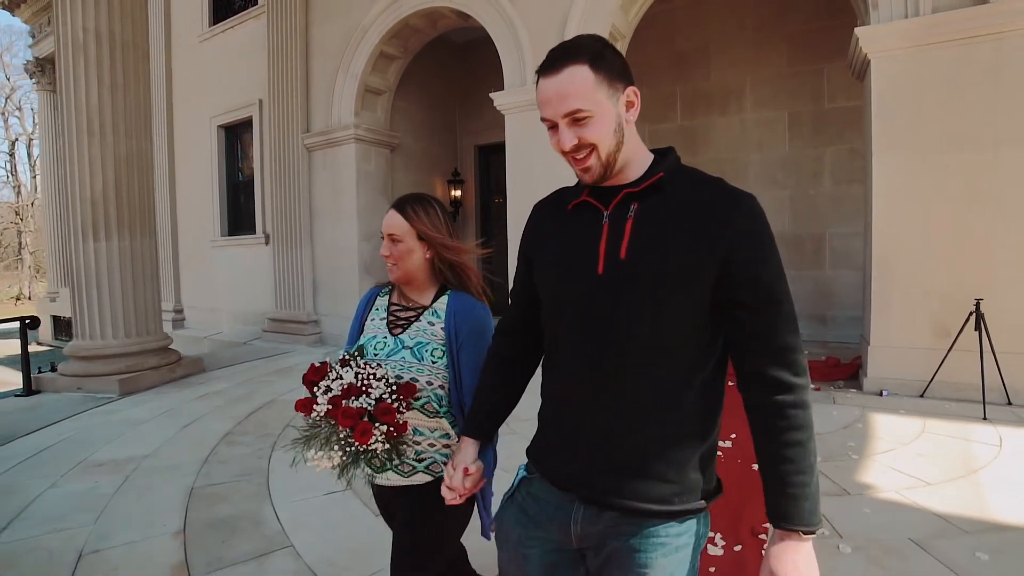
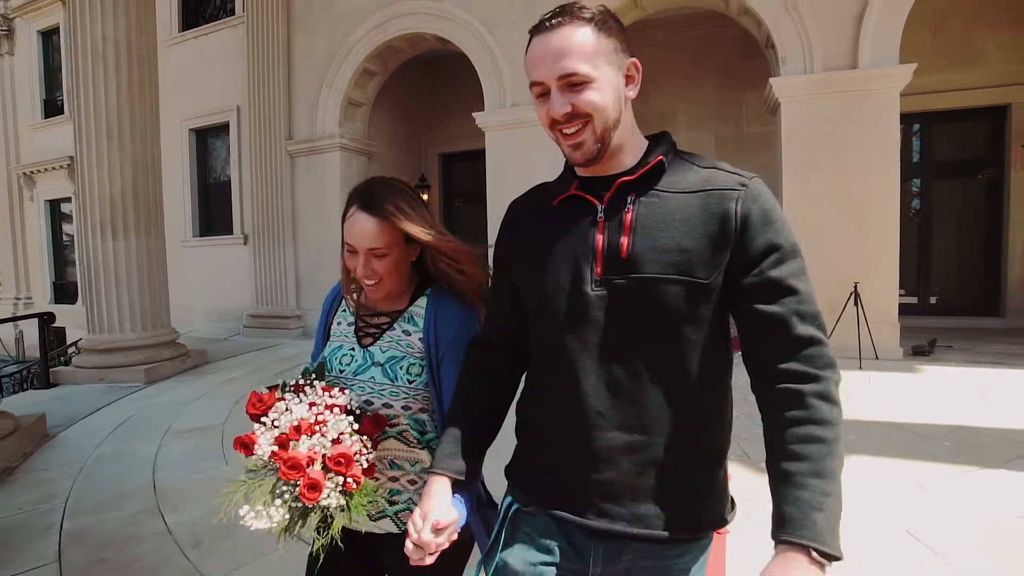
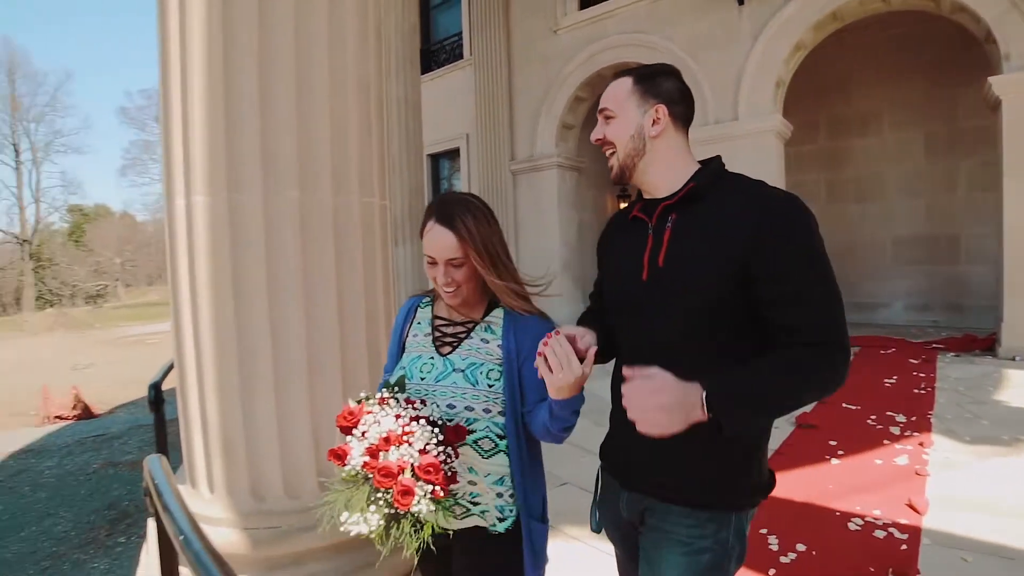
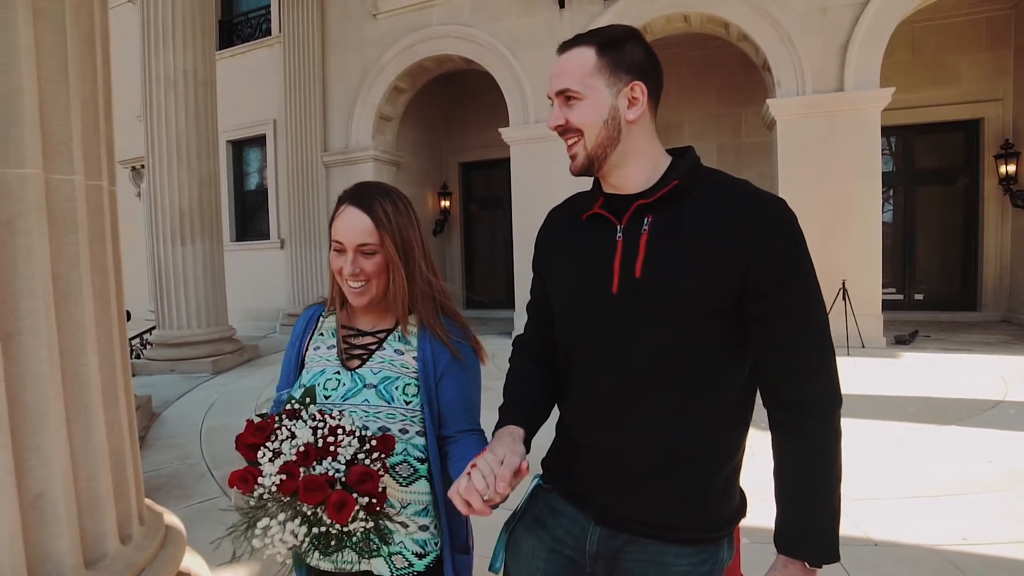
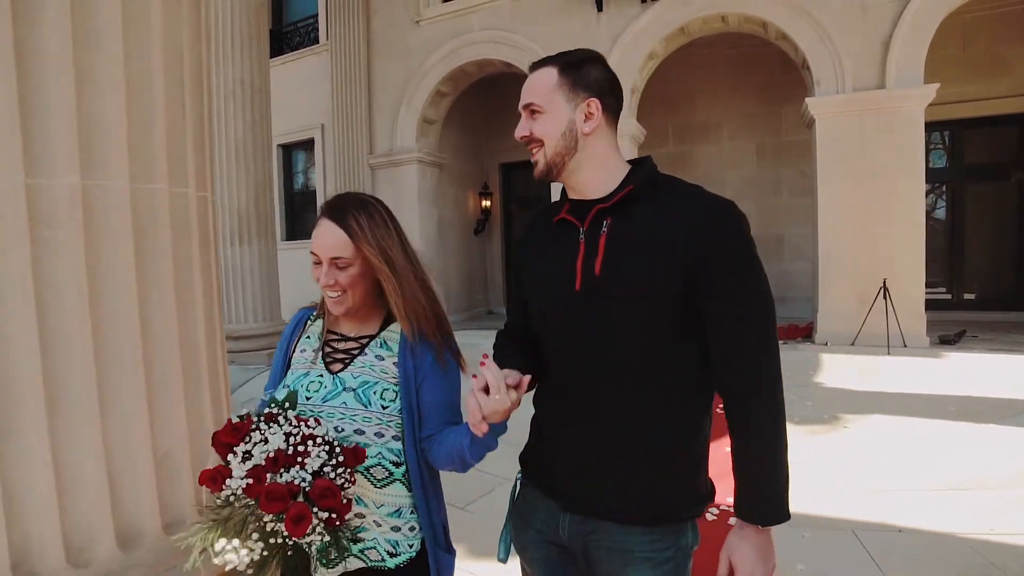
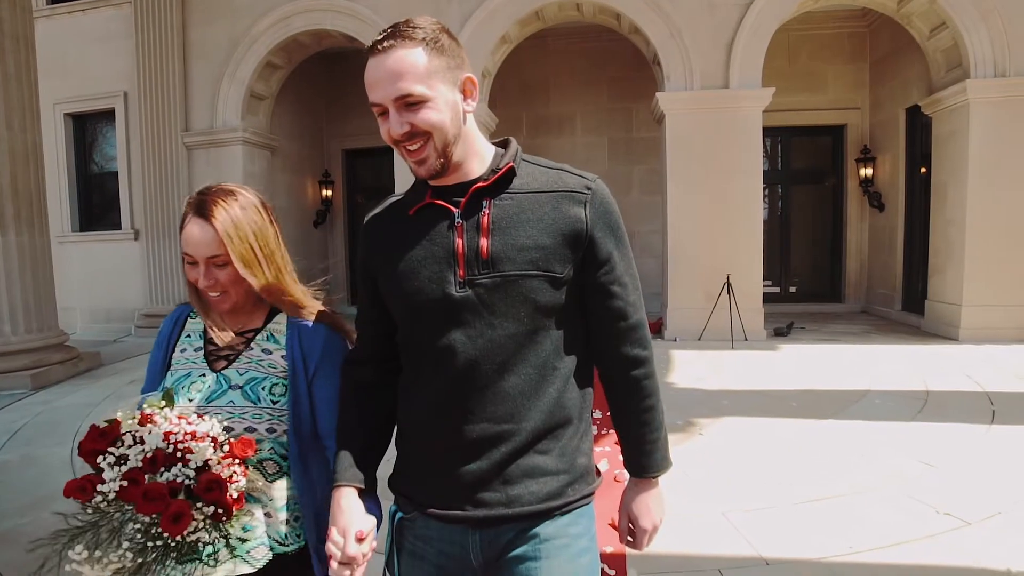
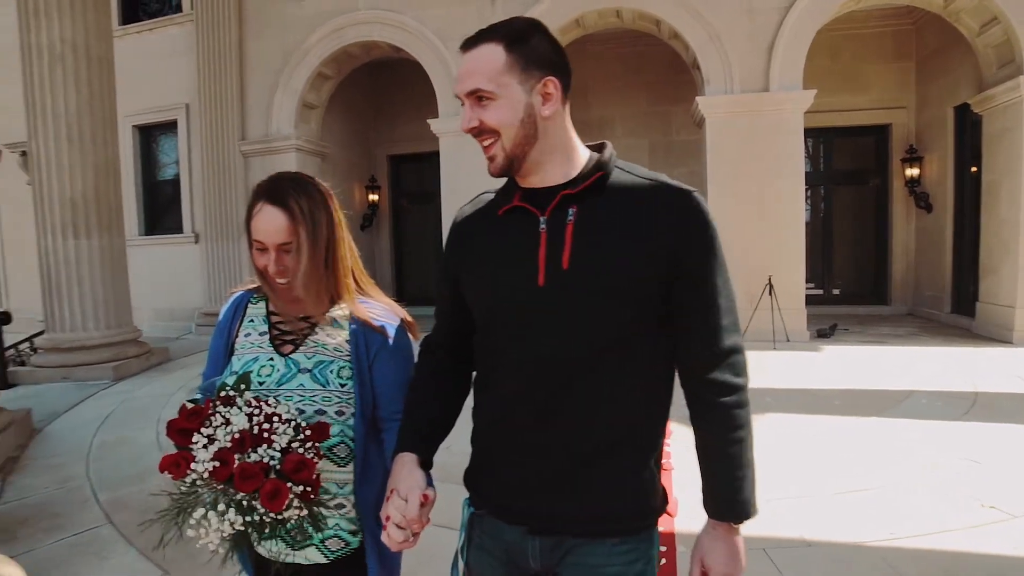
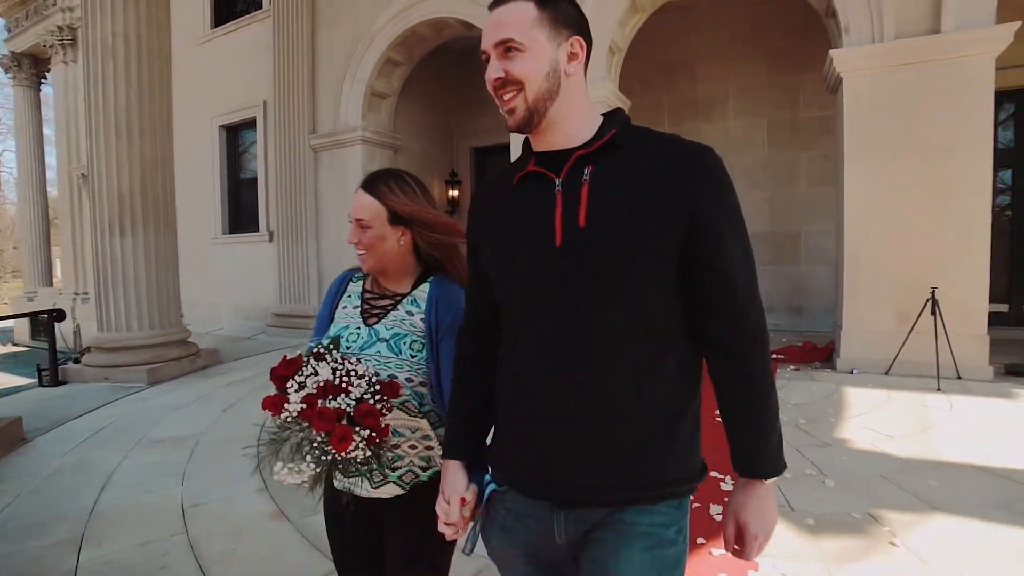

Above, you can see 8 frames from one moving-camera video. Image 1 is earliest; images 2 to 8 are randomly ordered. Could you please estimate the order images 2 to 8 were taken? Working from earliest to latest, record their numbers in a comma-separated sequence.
8, 2, 6, 7, 4, 5, 3
